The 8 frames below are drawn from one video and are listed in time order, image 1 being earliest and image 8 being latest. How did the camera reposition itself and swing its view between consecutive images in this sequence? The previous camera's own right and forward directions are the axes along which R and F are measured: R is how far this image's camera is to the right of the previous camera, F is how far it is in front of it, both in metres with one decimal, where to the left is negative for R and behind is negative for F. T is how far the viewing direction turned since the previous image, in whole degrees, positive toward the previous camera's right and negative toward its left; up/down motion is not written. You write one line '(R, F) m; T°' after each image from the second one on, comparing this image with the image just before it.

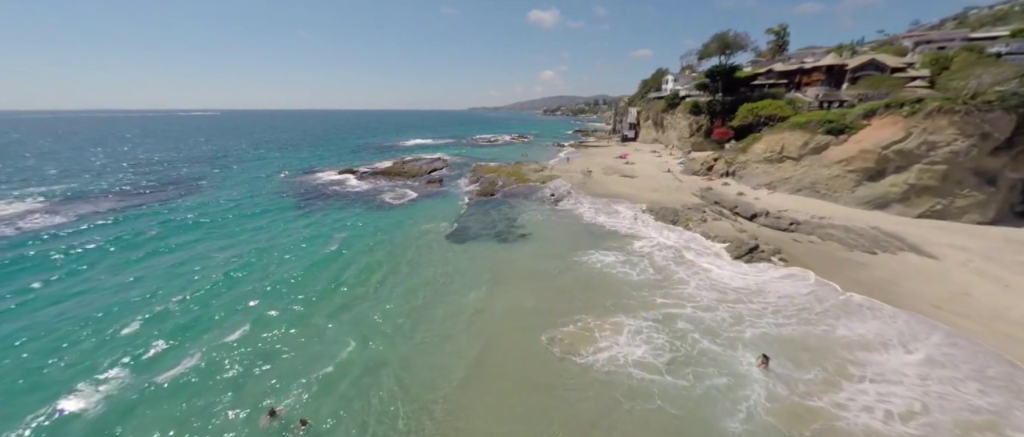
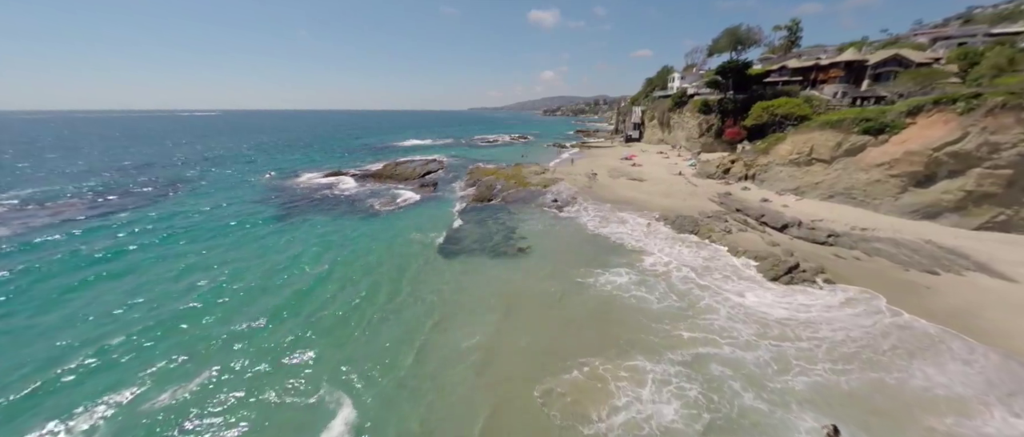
(+0.2, +2.9) m; 0°
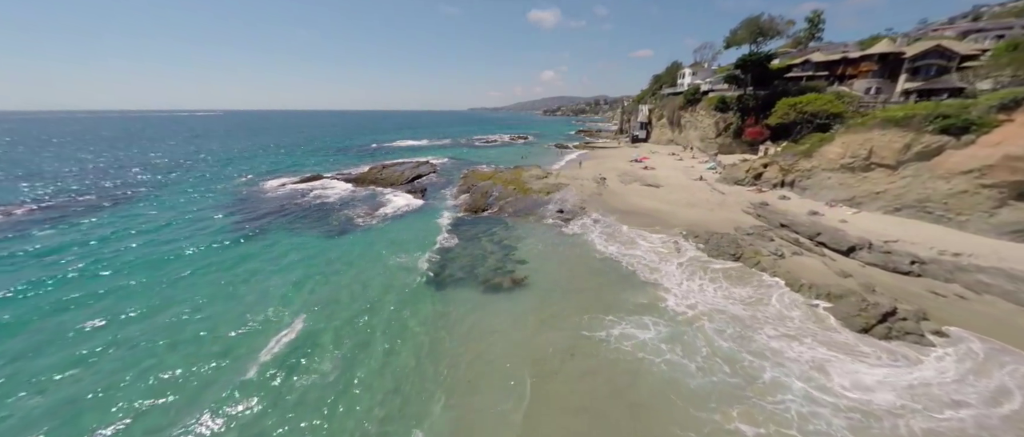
(+0.2, +4.2) m; 0°
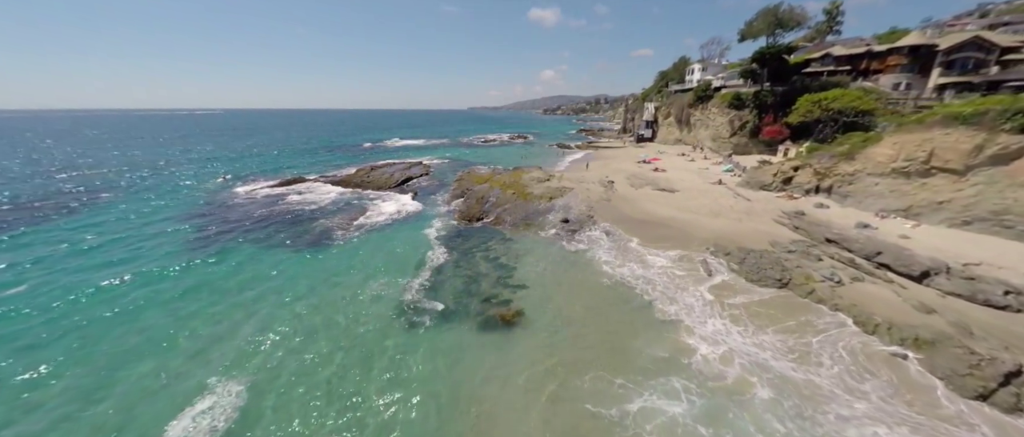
(+0.1, +3.0) m; 0°
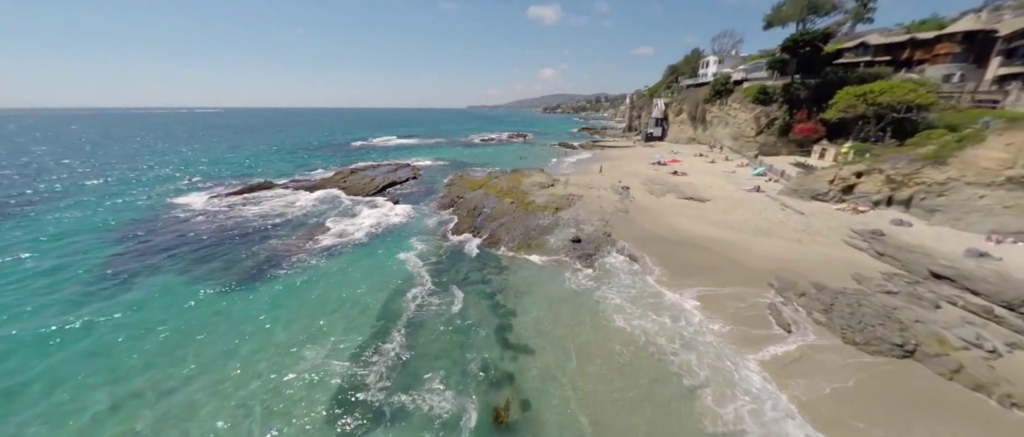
(+0.1, +4.4) m; 0°
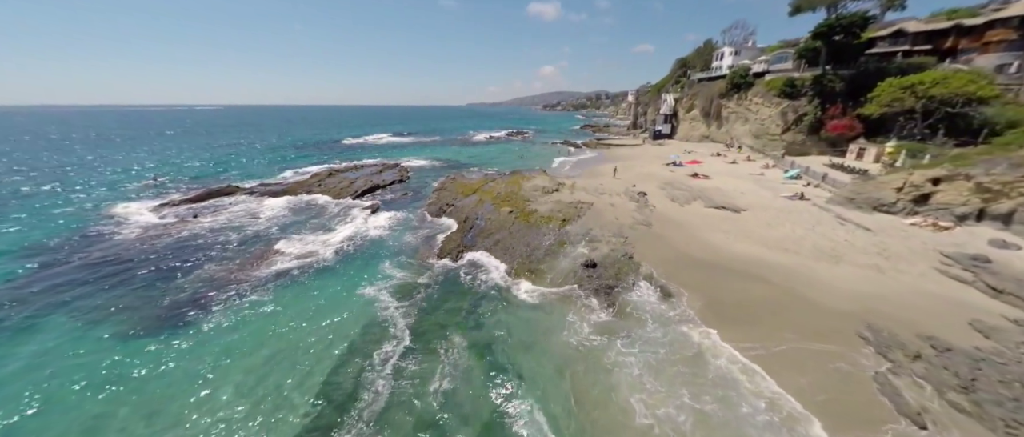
(+0.1, +3.6) m; 0°
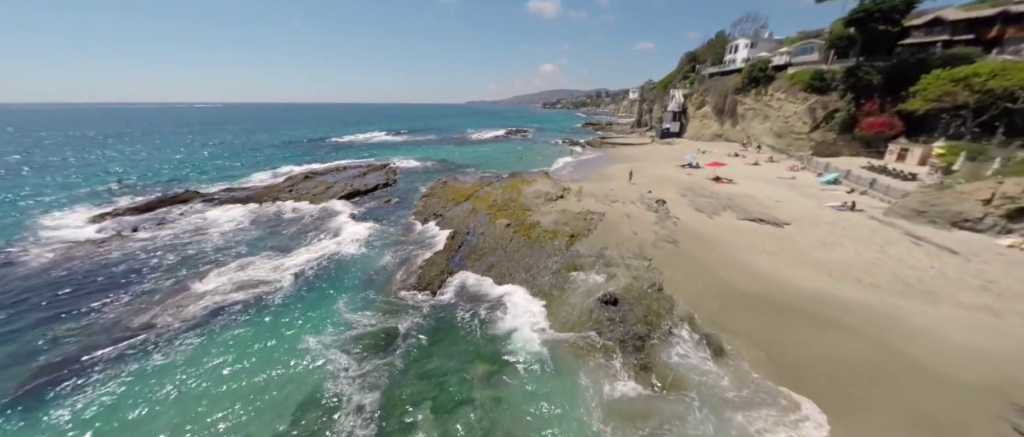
(+0.1, +3.1) m; 0°
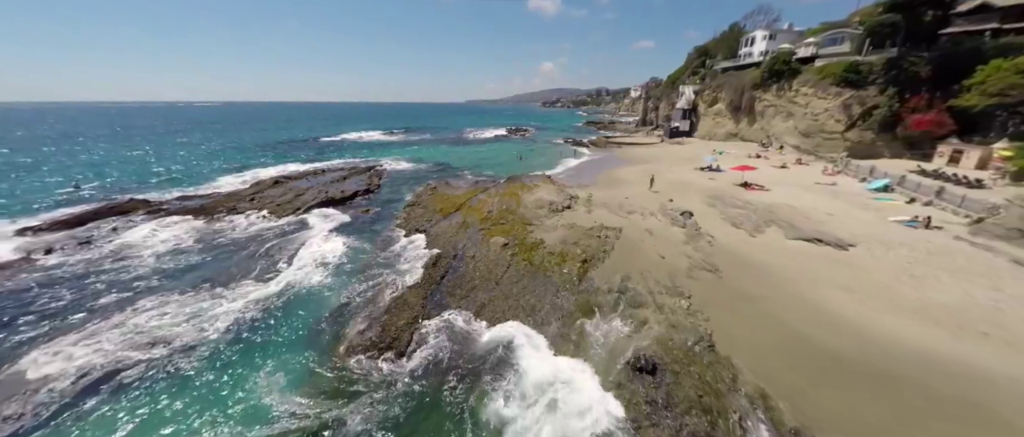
(+0.1, +3.1) m; 0°
